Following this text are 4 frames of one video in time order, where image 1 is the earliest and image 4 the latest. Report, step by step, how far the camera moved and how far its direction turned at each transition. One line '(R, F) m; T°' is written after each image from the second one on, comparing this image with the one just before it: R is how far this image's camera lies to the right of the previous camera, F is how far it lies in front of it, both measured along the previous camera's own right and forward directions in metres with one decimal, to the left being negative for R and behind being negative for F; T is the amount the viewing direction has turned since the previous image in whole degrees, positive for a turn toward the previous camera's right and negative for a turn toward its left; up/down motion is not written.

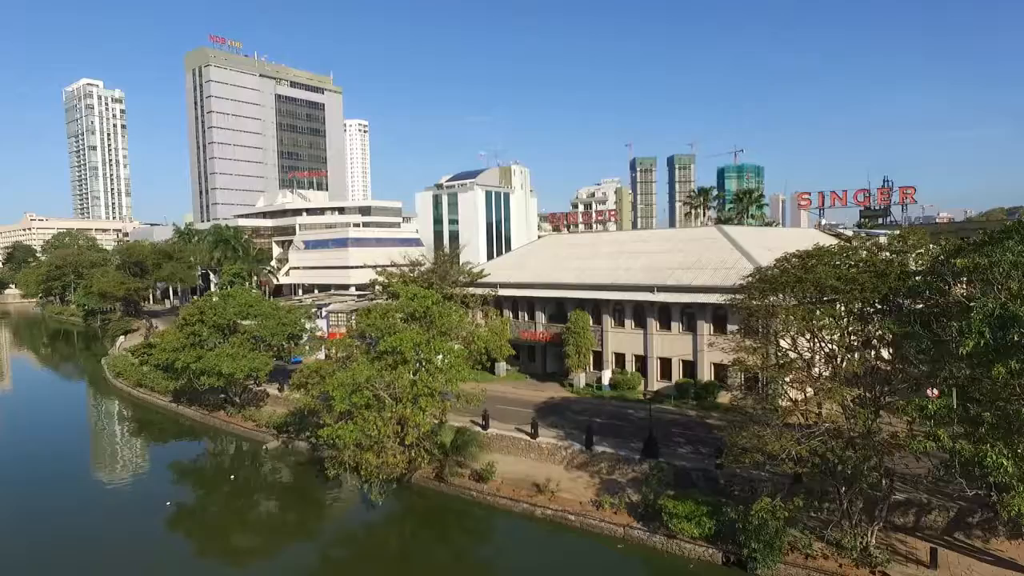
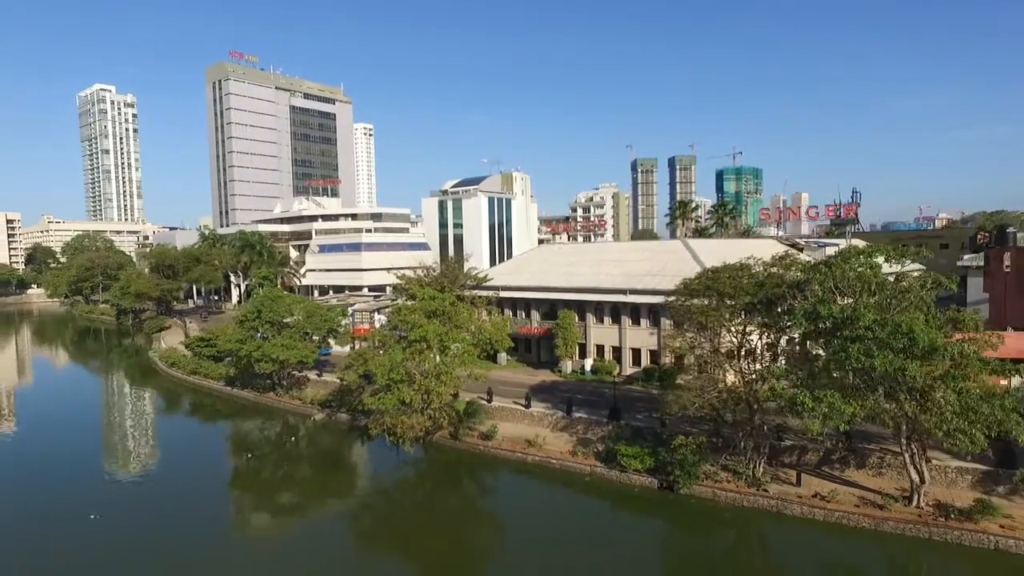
(+0.1, -6.1) m; 0°
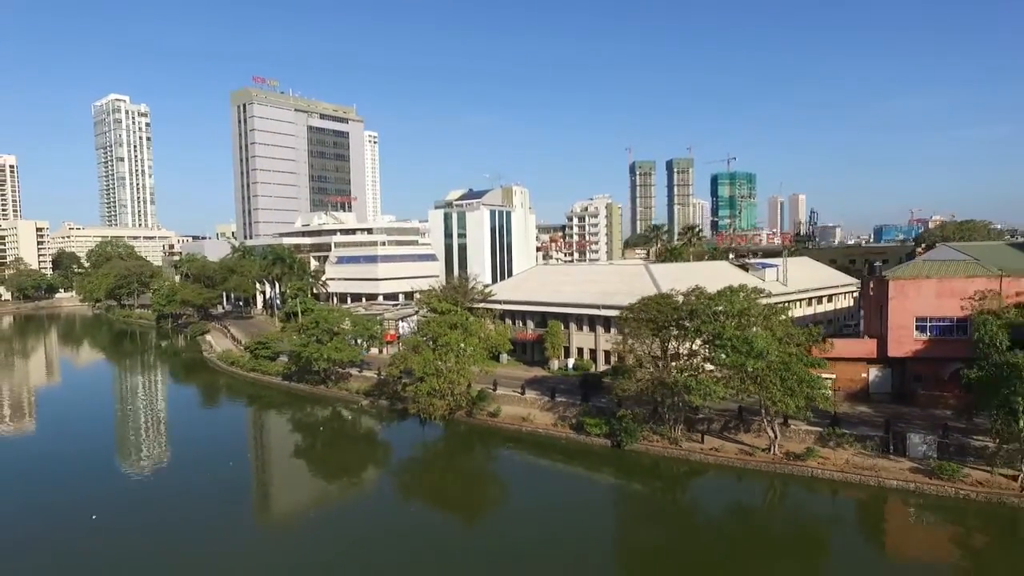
(0.0, -9.7) m; 0°
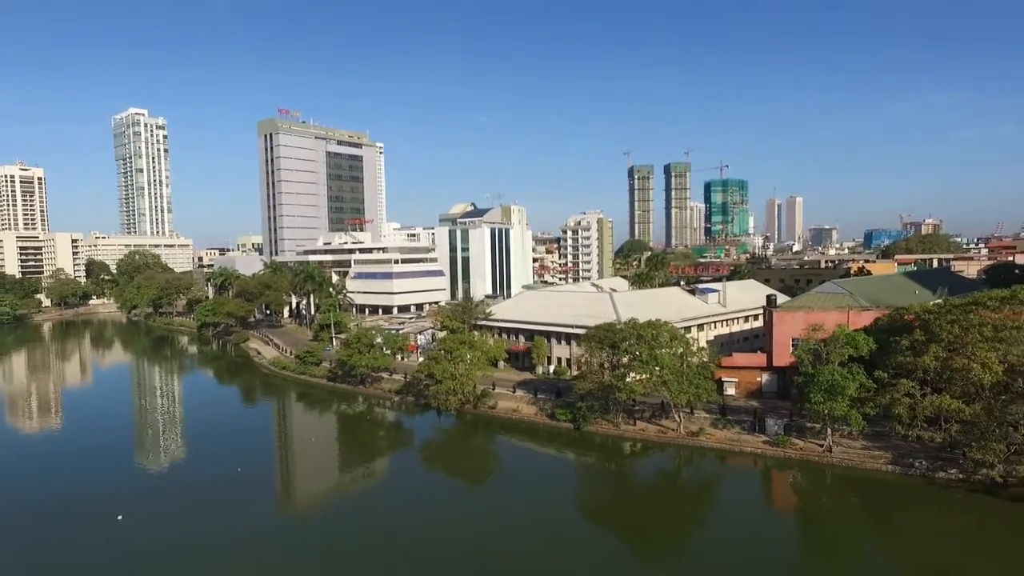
(+0.5, -13.3) m; 0°
